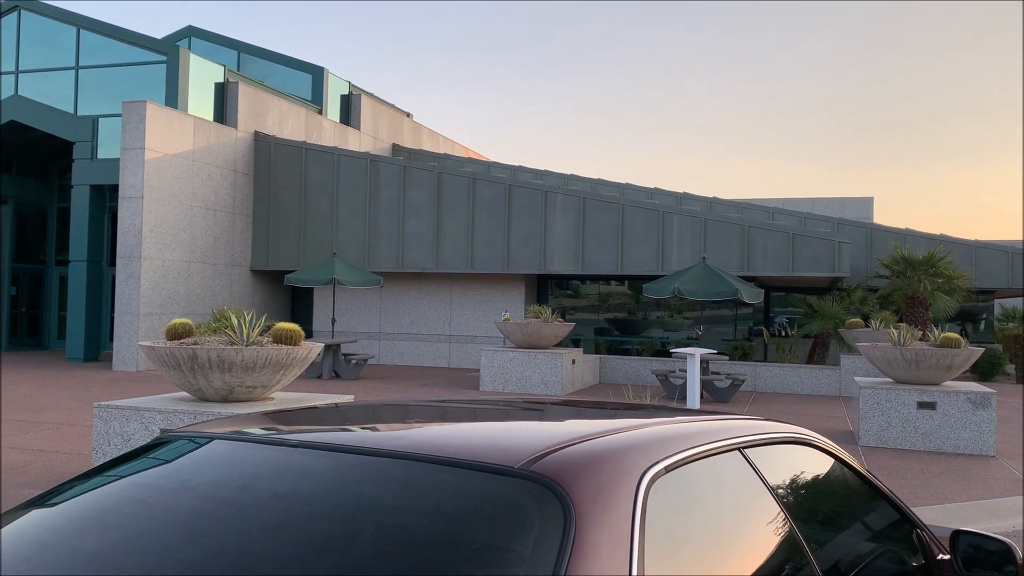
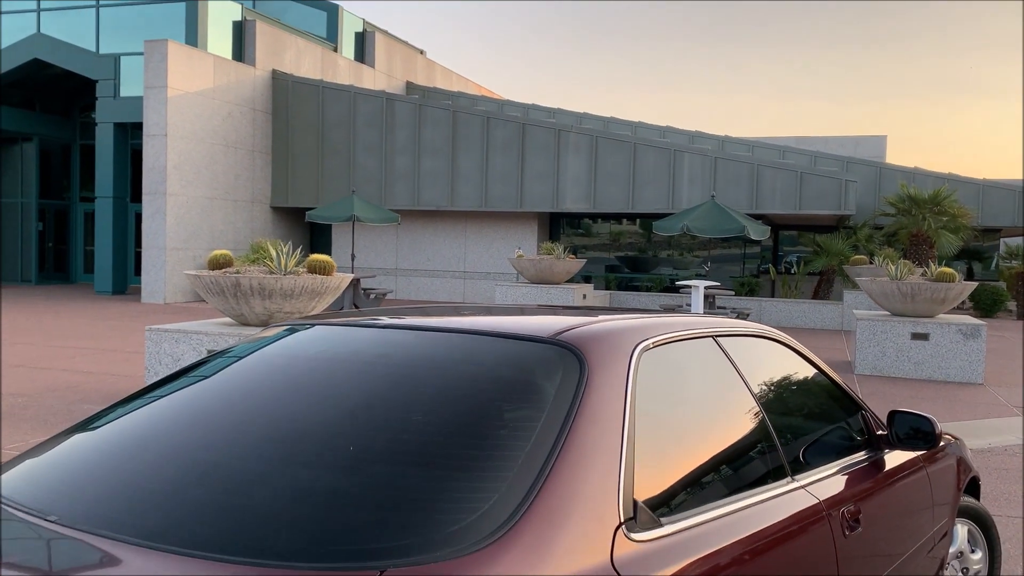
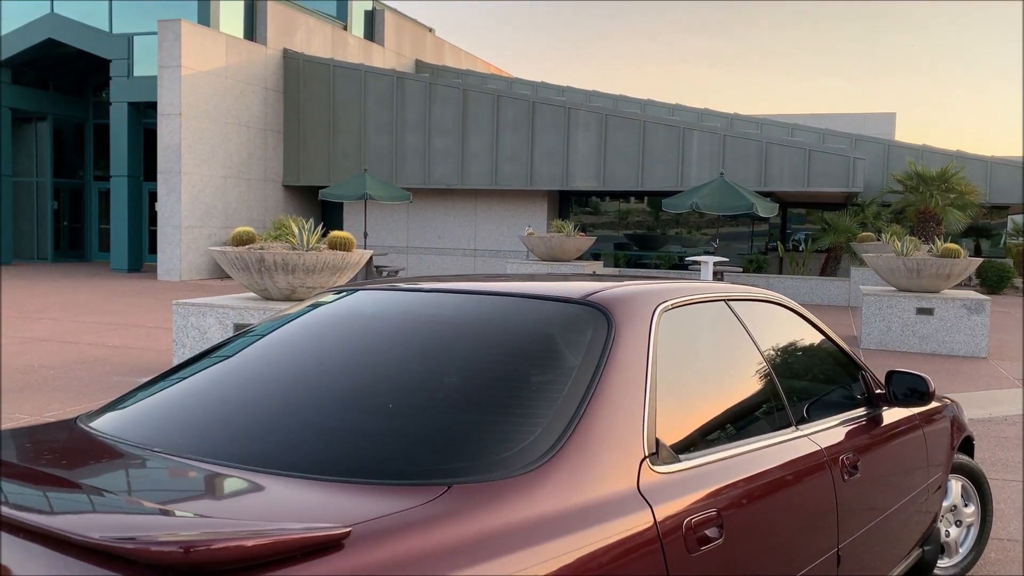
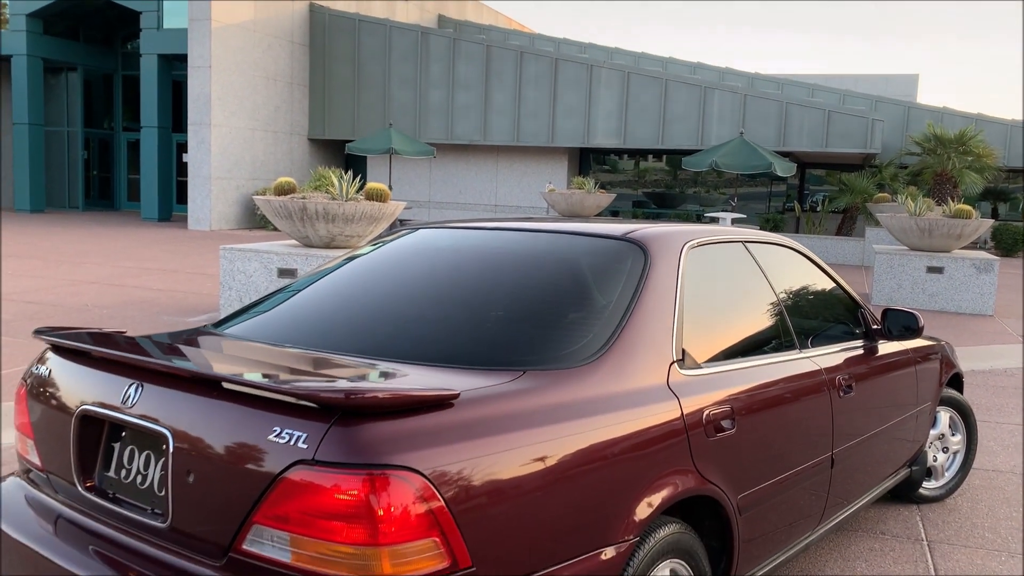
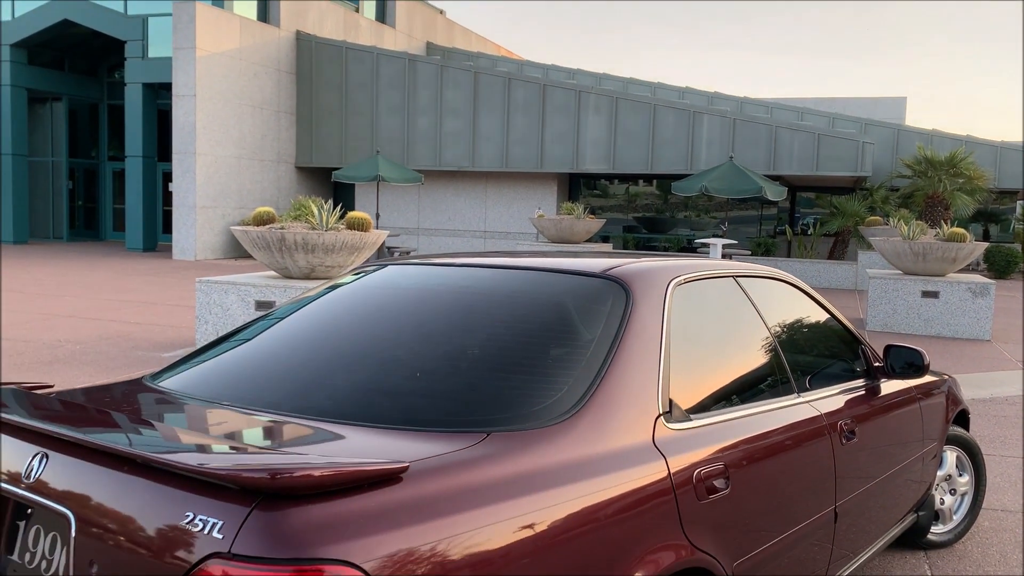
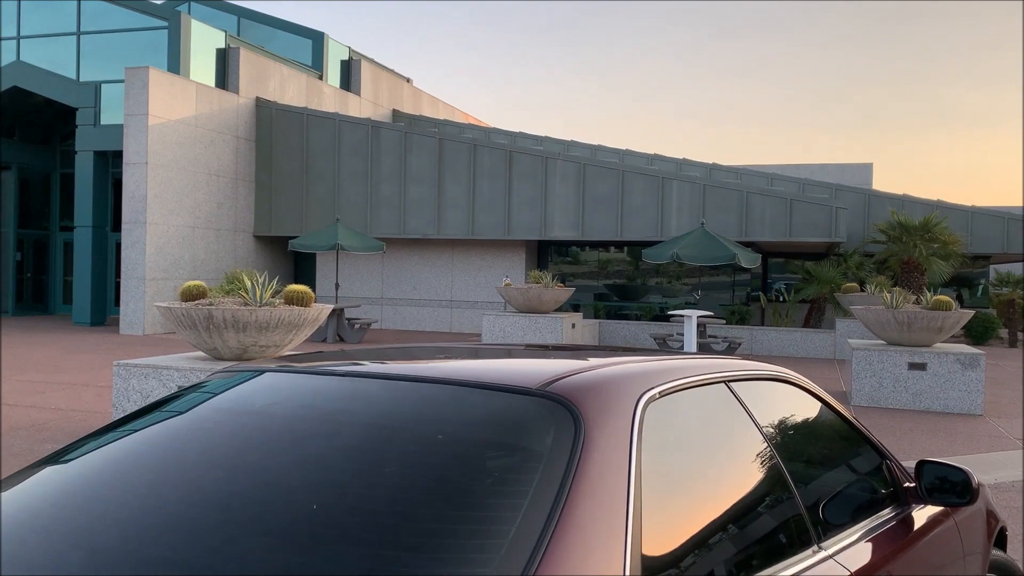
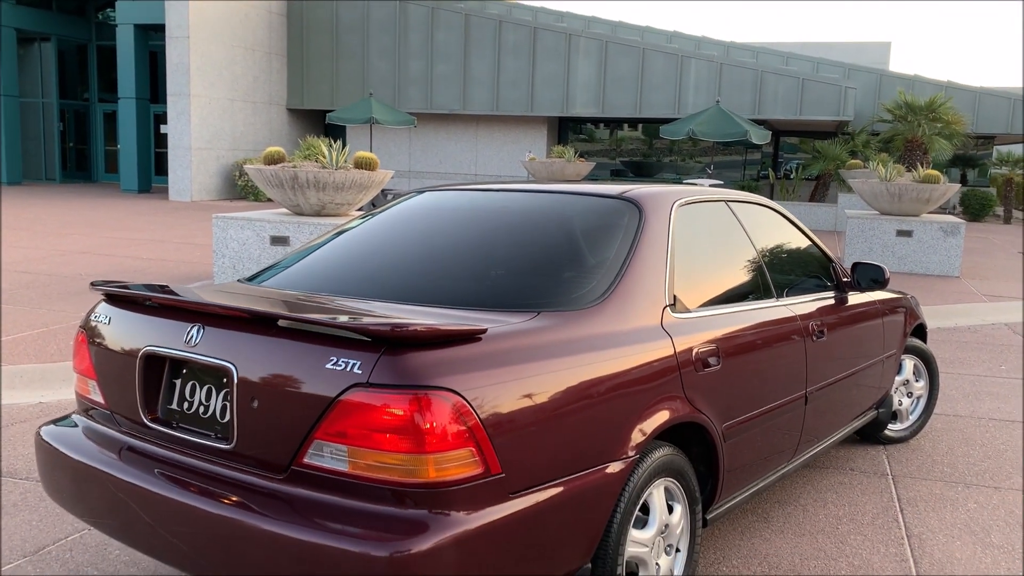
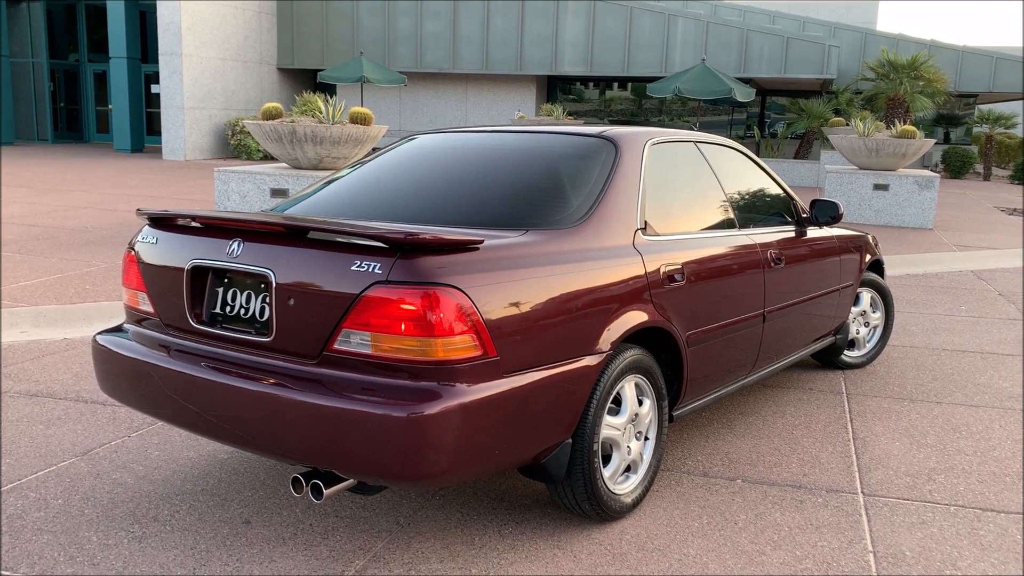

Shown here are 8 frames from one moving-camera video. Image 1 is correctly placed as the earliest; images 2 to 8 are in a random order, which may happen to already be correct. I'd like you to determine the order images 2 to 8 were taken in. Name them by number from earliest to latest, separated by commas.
6, 2, 3, 5, 4, 7, 8
